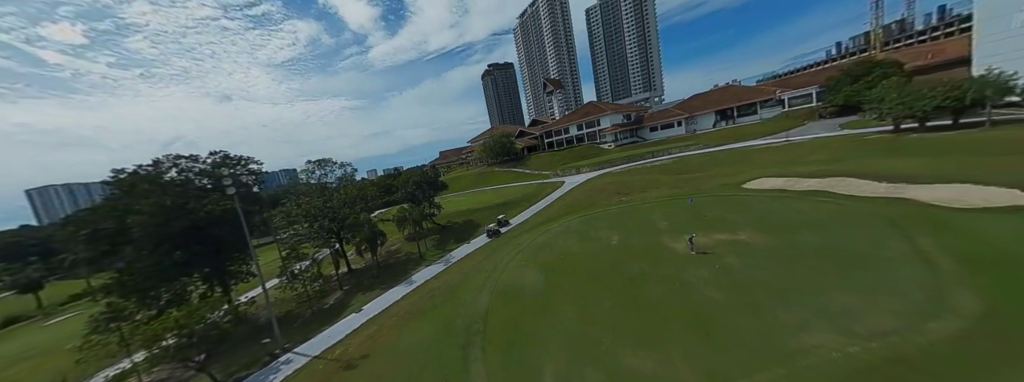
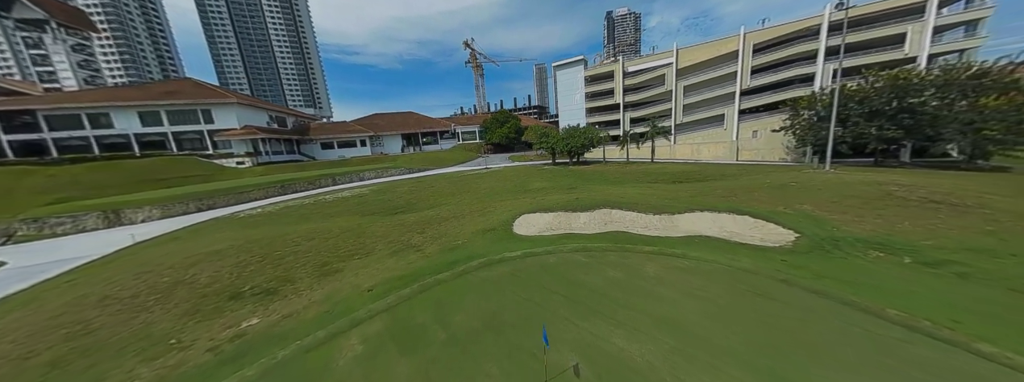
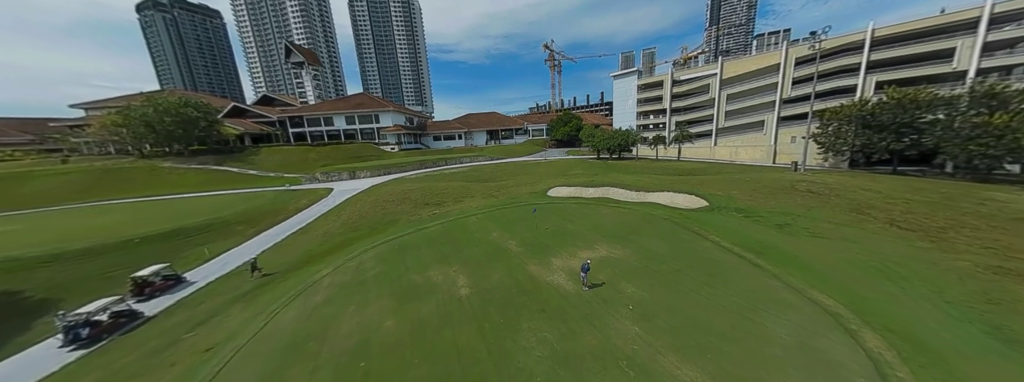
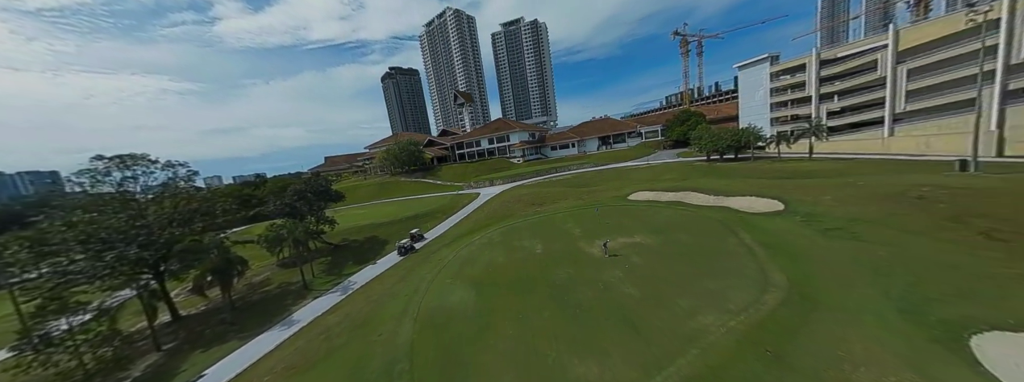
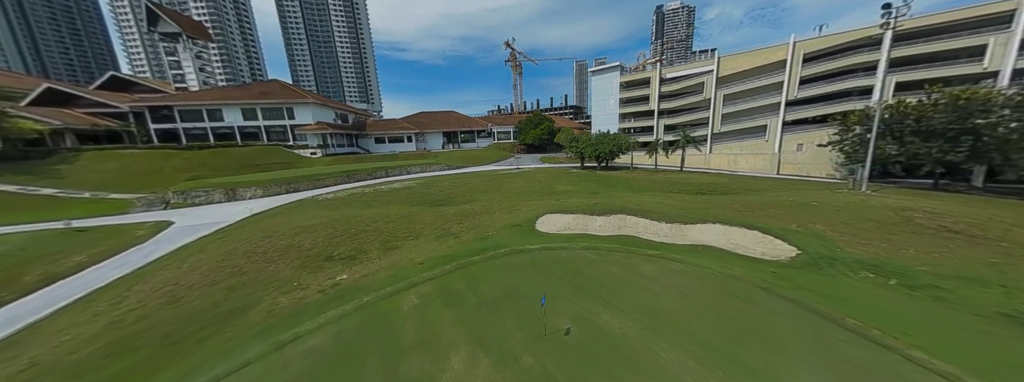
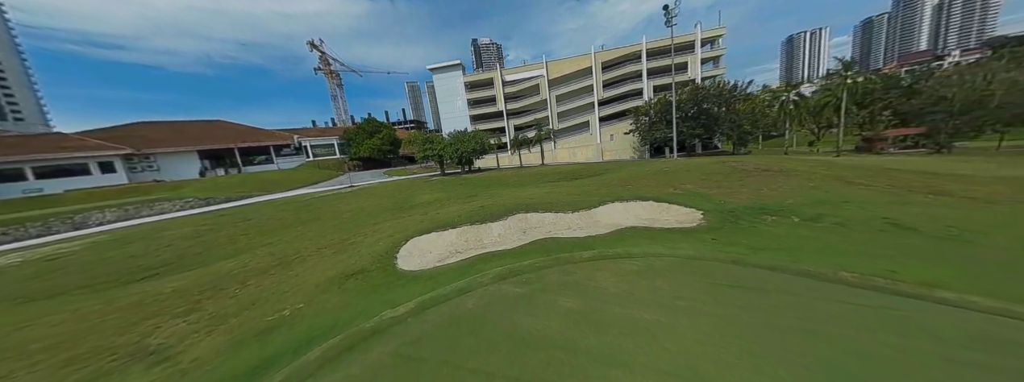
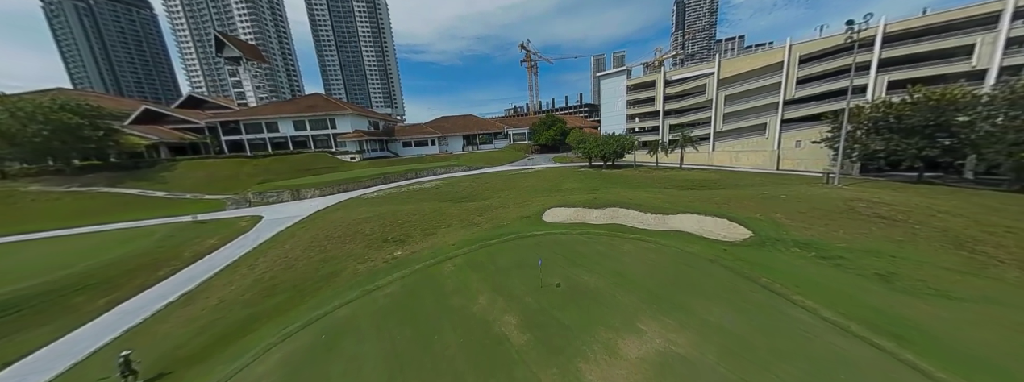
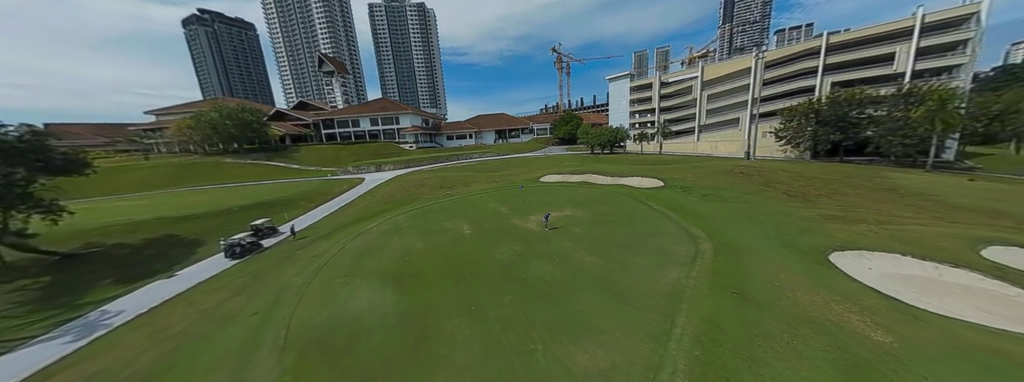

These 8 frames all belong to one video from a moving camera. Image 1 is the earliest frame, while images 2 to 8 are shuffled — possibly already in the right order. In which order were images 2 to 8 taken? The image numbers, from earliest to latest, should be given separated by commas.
4, 8, 3, 7, 5, 2, 6
